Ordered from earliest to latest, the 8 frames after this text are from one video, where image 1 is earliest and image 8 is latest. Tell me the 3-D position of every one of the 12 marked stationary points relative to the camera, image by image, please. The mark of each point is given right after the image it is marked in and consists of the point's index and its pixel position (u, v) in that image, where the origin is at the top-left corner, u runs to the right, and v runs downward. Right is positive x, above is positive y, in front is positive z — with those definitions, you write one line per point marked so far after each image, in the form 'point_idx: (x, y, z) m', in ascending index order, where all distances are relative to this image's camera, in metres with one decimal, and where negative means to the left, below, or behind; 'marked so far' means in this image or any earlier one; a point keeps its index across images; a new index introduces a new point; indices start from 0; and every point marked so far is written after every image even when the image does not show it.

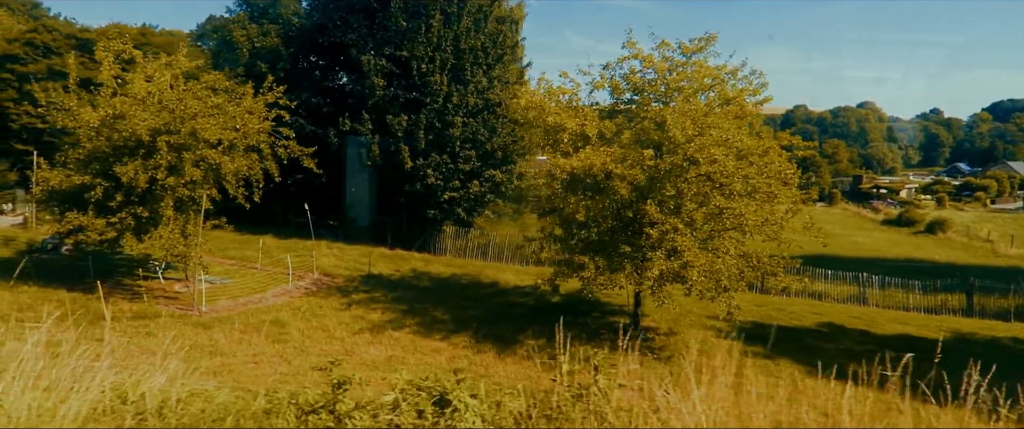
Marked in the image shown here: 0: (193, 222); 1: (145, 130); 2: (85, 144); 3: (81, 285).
0: (-7.9, -0.2, +15.4) m
1: (-8.3, +1.9, +14.4) m
2: (-10.0, +1.7, +14.7) m
3: (-11.3, -1.8, +16.4) m
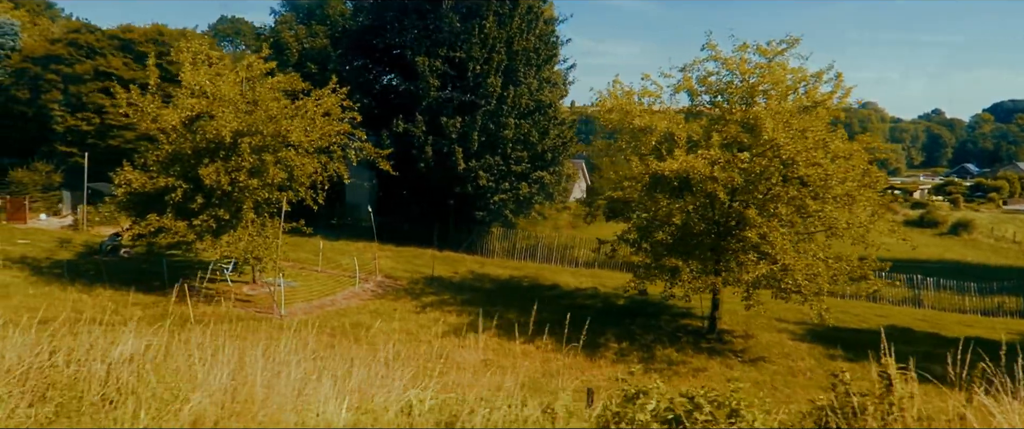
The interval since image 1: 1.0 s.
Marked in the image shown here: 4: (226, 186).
0: (-5.9, -0.2, +15.4) m
1: (-6.4, +1.9, +14.3) m
2: (-8.1, +1.6, +14.7) m
3: (-9.3, -1.9, +16.3) m
4: (-6.6, +0.7, +14.5) m
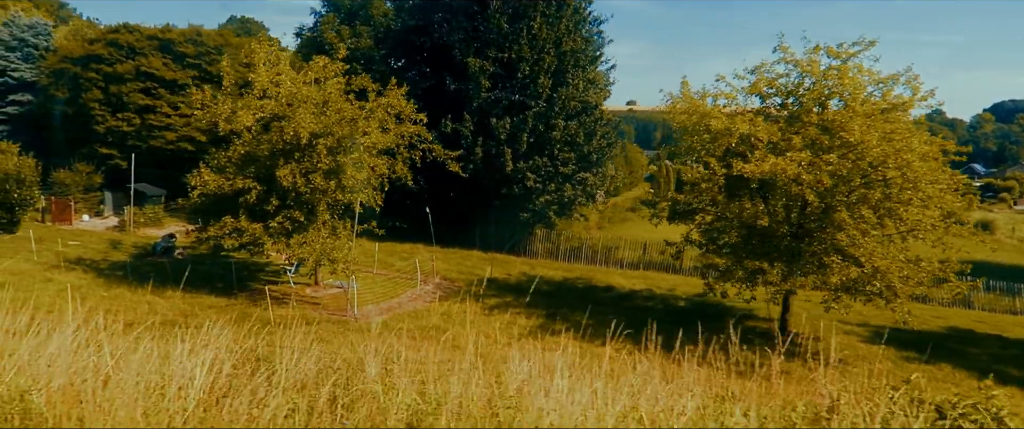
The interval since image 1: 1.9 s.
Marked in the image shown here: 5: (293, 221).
0: (-4.1, -0.3, +15.3) m
1: (-4.6, +1.8, +14.2) m
2: (-6.3, +1.6, +14.6) m
3: (-7.6, -1.9, +16.2) m
4: (-4.8, +0.6, +14.4) m
5: (-5.1, -0.2, +14.7) m
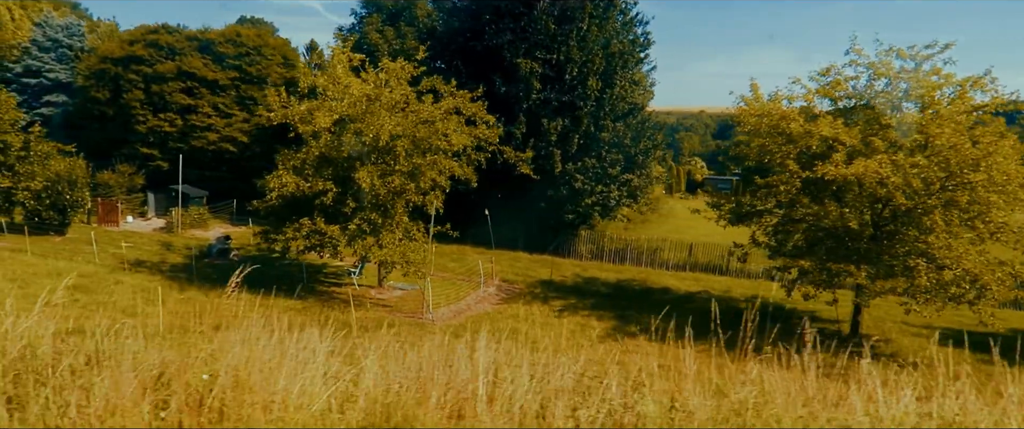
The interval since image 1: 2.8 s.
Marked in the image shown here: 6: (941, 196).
0: (-2.3, -0.3, +15.2) m
1: (-2.8, +1.8, +14.2) m
2: (-4.5, +1.5, +14.5) m
3: (-5.8, -2.0, +16.2) m
4: (-3.0, +0.6, +14.4) m
5: (-3.3, -0.2, +14.7) m
6: (+9.1, +0.4, +13.3) m
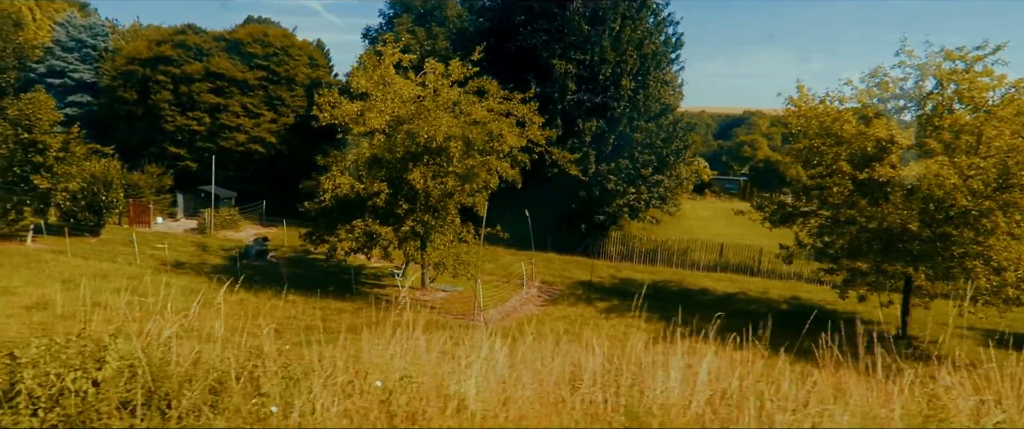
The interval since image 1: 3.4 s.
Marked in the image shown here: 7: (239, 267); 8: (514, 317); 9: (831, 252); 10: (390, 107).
0: (-1.1, -0.3, +15.2) m
1: (-1.6, +1.7, +14.1) m
2: (-3.3, +1.5, +14.5) m
3: (-4.5, -2.0, +16.1) m
4: (-1.8, +0.5, +14.3) m
5: (-2.1, -0.2, +14.6) m
6: (+10.3, +0.3, +13.3) m
7: (-7.9, -1.5, +18.2) m
8: (0.0, -2.5, +15.4) m
9: (+8.0, -0.9, +15.7) m
10: (-2.8, +2.5, +14.6) m
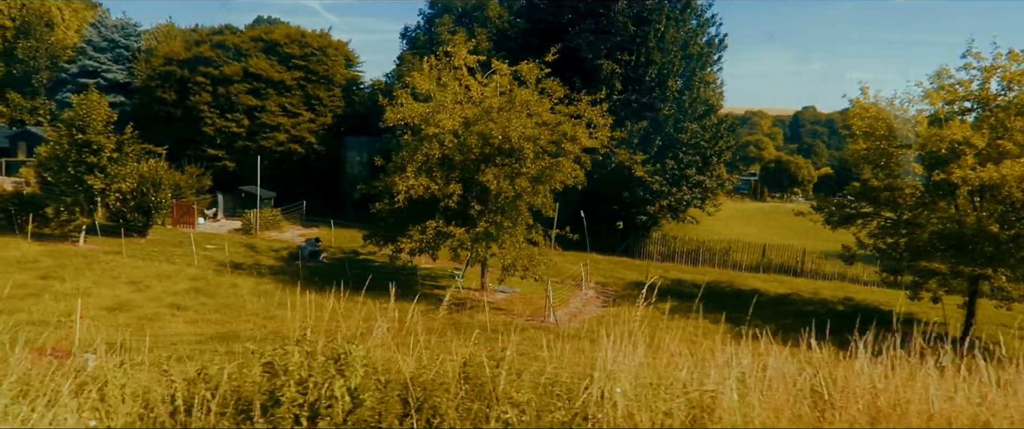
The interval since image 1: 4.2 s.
0: (+0.6, -0.4, +15.2) m
1: (+0.1, +1.7, +14.1) m
2: (-1.6, +1.5, +14.5) m
3: (-2.9, -2.0, +16.1) m
4: (-0.1, +0.5, +14.3) m
5: (-0.4, -0.3, +14.6) m
6: (+12.0, +0.3, +13.3) m
7: (-6.3, -1.6, +18.2) m
8: (+1.7, -2.6, +15.4) m
9: (+9.7, -1.0, +15.7) m
10: (-1.2, +2.5, +14.6) m
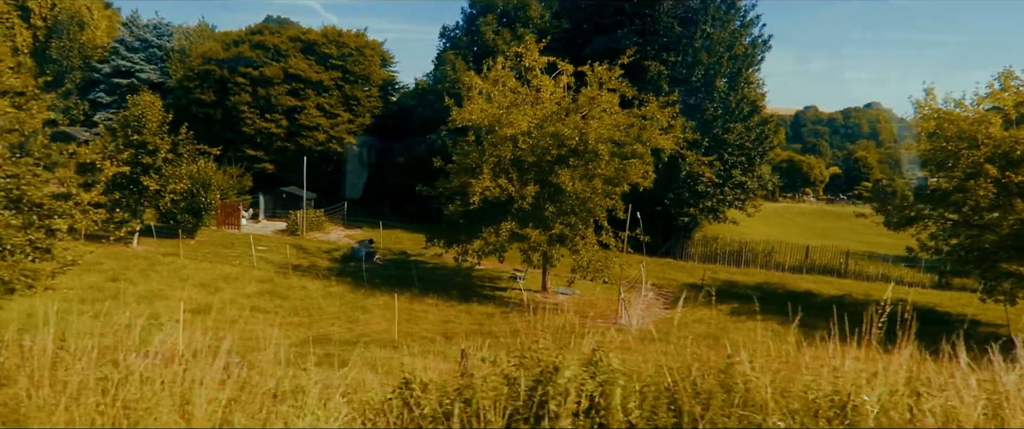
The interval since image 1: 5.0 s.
0: (+2.3, -0.4, +15.2) m
1: (+1.8, +1.7, +14.1) m
2: (+0.1, +1.4, +14.4) m
3: (-1.2, -2.1, +16.1) m
4: (+1.6, +0.4, +14.3) m
5: (+1.3, -0.3, +14.6) m
6: (+13.7, +0.3, +13.3) m
7: (-4.6, -1.6, +18.1) m
8: (+3.4, -2.6, +15.4) m
9: (+11.4, -1.0, +15.7) m
10: (+0.5, +2.4, +14.6) m
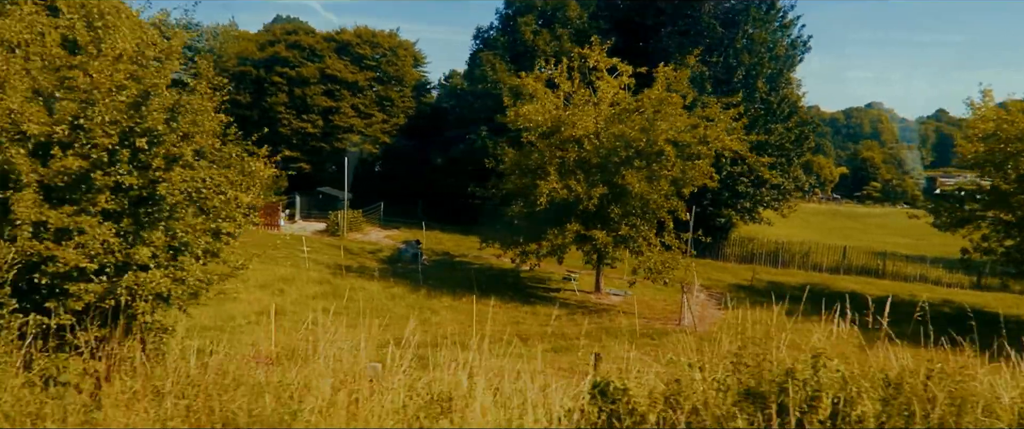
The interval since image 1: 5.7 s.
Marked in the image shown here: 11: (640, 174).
0: (+3.8, -0.4, +15.2) m
1: (+3.3, +1.6, +14.1) m
2: (+1.6, +1.4, +14.4) m
3: (+0.3, -2.1, +16.1) m
4: (+3.1, +0.4, +14.3) m
5: (+2.8, -0.3, +14.6) m
6: (+15.2, +0.2, +13.3) m
7: (-3.1, -1.6, +18.1) m
8: (+4.9, -2.6, +15.4) m
9: (+12.9, -1.0, +15.7) m
10: (+2.0, +2.4, +14.5) m
11: (+2.9, +0.9, +14.3) m
